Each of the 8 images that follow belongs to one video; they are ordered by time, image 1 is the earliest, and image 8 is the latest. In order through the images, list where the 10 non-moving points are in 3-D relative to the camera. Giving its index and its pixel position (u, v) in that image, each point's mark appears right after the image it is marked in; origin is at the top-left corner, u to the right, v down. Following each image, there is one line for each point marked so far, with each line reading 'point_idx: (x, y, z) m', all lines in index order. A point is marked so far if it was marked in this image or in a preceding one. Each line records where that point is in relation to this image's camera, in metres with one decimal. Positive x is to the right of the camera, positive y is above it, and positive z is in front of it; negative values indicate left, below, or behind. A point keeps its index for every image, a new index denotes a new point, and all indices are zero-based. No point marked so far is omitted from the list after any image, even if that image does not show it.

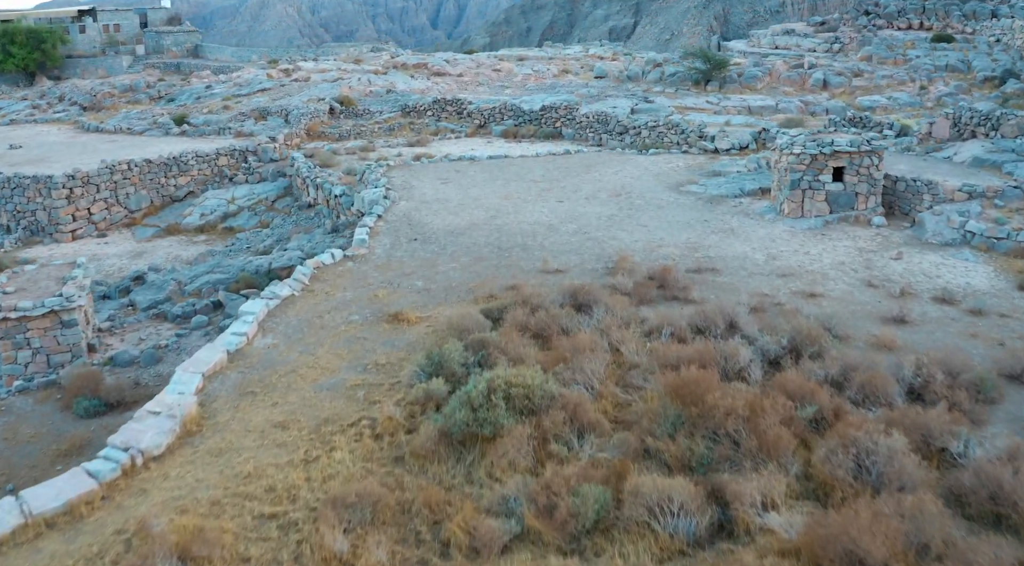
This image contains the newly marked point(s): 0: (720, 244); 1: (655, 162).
0: (+3.0, +0.5, +11.2) m
1: (+3.0, +2.6, +16.5) m
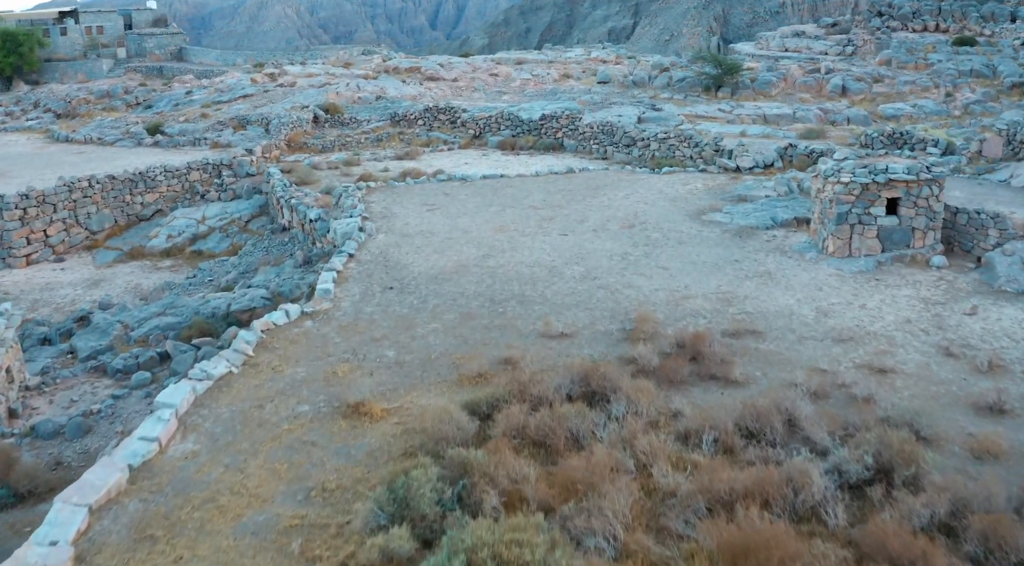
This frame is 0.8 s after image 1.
0: (+2.9, -0.2, +9.3) m
1: (+3.0, +1.9, +14.6) m
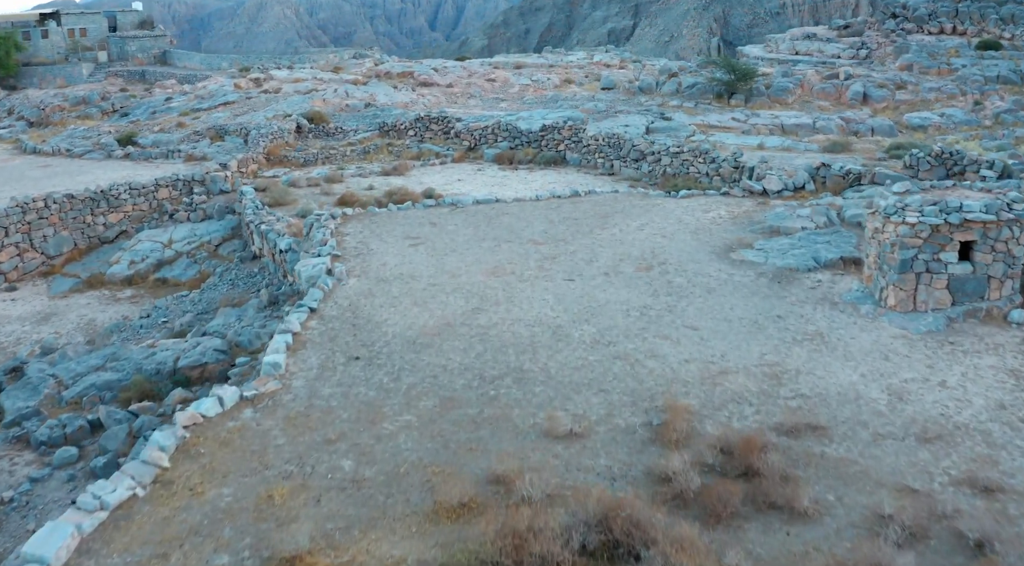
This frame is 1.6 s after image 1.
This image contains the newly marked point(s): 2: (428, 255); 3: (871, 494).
0: (+2.9, -0.8, +7.5) m
1: (+2.9, +1.2, +12.8) m
2: (-1.2, +0.4, +10.7) m
3: (+2.6, -1.5, +5.7) m
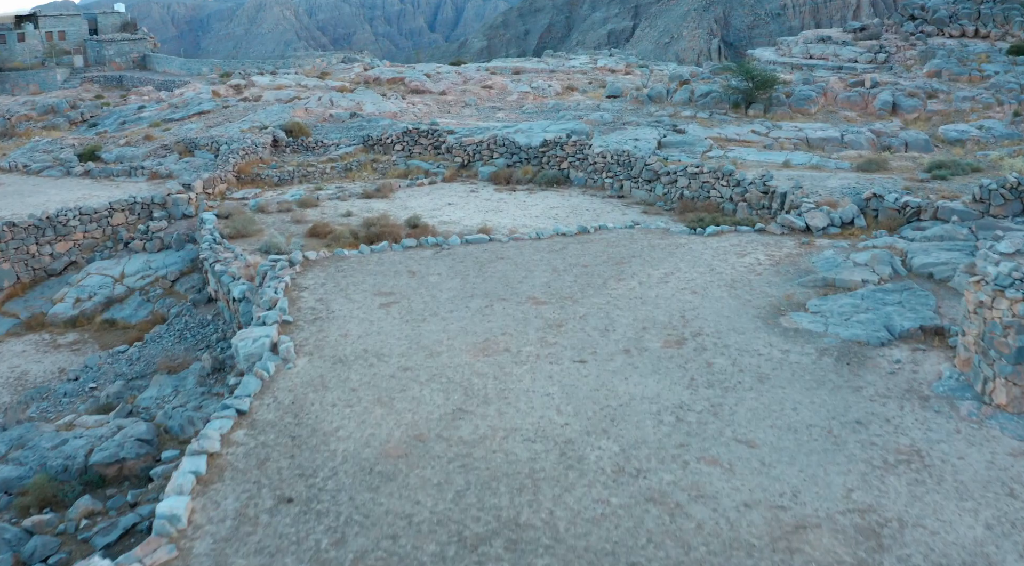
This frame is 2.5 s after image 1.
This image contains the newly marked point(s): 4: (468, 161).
0: (+2.8, -1.6, +5.4) m
1: (+2.9, +0.4, +10.7) m
2: (-1.2, -0.4, +8.6) m
3: (+2.5, -2.3, +3.6) m
4: (-1.1, +3.1, +19.5) m
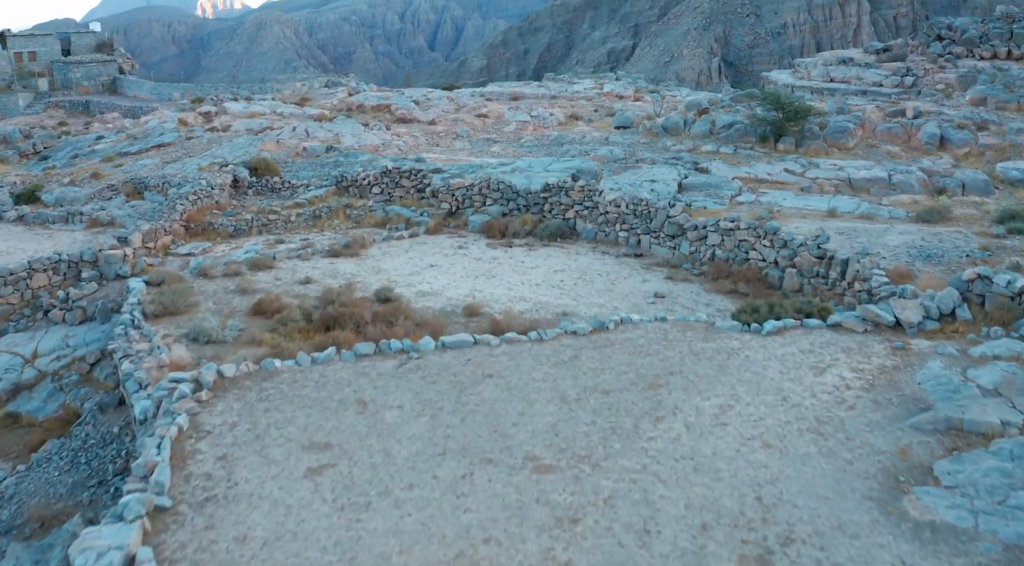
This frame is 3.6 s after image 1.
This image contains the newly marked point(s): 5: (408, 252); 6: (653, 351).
0: (+2.8, -2.8, +2.5) m
1: (+2.8, -0.9, +7.8) m
2: (-1.3, -1.6, +5.8) m
3: (+2.5, -3.4, +0.6) m
4: (-1.2, +1.6, +16.7) m
5: (-1.9, +0.6, +14.4) m
6: (+1.5, -0.7, +8.2) m
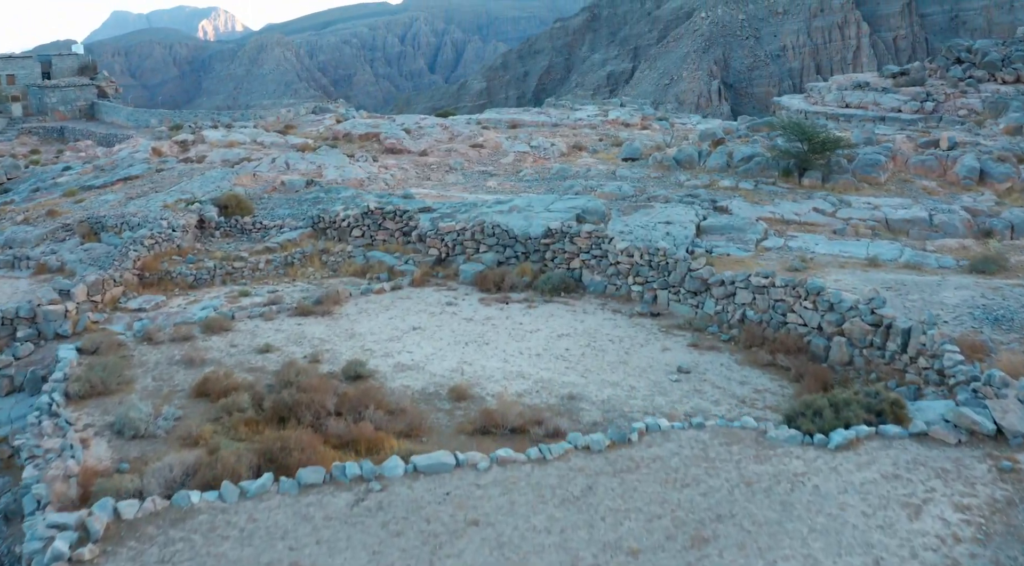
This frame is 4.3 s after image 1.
0: (+2.7, -3.5, +0.5) m
1: (+2.7, -1.7, +5.9) m
2: (-1.3, -2.4, +3.8) m
3: (+2.4, -4.1, -1.4) m
4: (-1.2, +0.6, +14.8) m
5: (-2.0, -0.4, +12.5) m
6: (+1.4, -1.6, +6.3) m
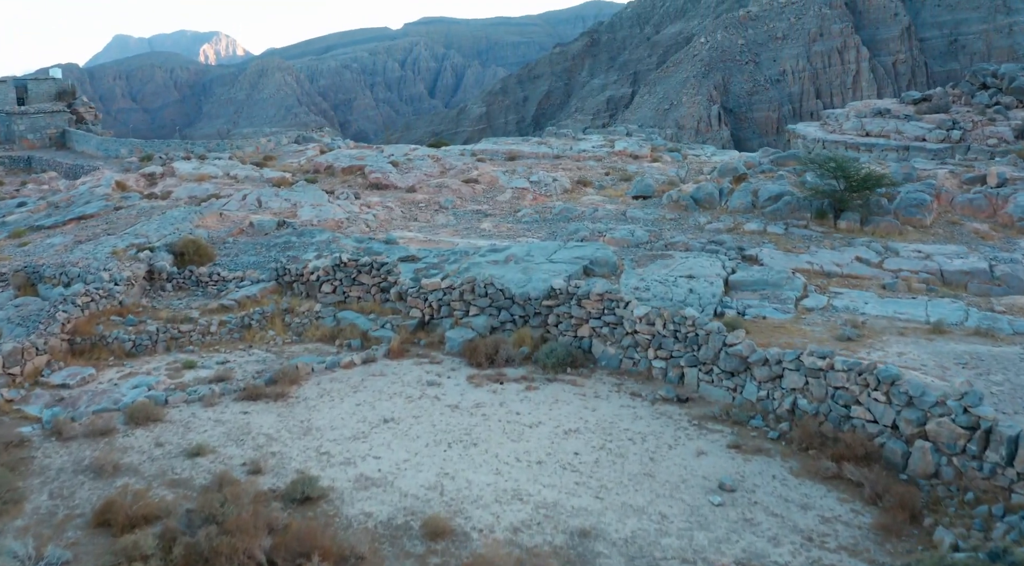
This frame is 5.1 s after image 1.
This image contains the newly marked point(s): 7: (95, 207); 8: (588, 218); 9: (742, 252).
0: (+2.7, -4.1, -1.8) m
1: (+2.7, -2.5, +3.7) m
2: (-1.4, -3.1, +1.5) m
3: (+2.4, -4.7, -3.7) m
4: (-1.3, -0.5, +12.6) m
5: (-2.0, -1.4, +10.3) m
6: (+1.4, -2.4, +4.0) m
7: (-10.3, +1.9, +19.4) m
8: (+1.6, +1.4, +16.6) m
9: (+4.2, +0.6, +14.3) m
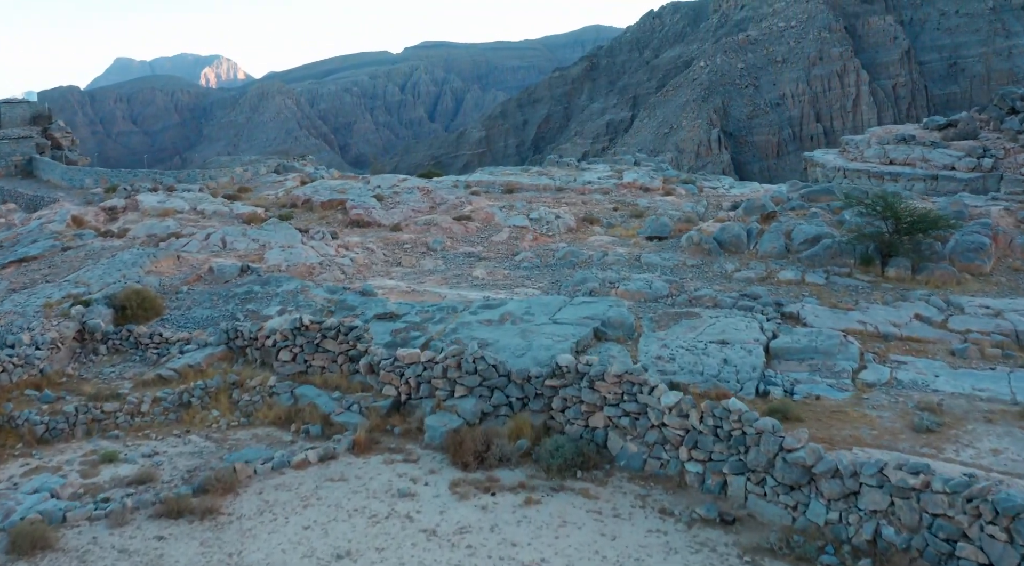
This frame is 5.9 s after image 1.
0: (+2.6, -4.6, -4.1) m
1: (+2.6, -3.2, +1.4) m
2: (-1.4, -3.8, -0.7) m
3: (+2.3, -5.1, -6.0) m
4: (-1.4, -1.4, +10.4) m
5: (-2.1, -2.3, +8.0) m
6: (+1.3, -3.1, +1.8) m
7: (-10.4, +0.8, +17.3) m
8: (+1.6, +0.3, +14.5) m
9: (+4.2, -0.4, +12.2) m
